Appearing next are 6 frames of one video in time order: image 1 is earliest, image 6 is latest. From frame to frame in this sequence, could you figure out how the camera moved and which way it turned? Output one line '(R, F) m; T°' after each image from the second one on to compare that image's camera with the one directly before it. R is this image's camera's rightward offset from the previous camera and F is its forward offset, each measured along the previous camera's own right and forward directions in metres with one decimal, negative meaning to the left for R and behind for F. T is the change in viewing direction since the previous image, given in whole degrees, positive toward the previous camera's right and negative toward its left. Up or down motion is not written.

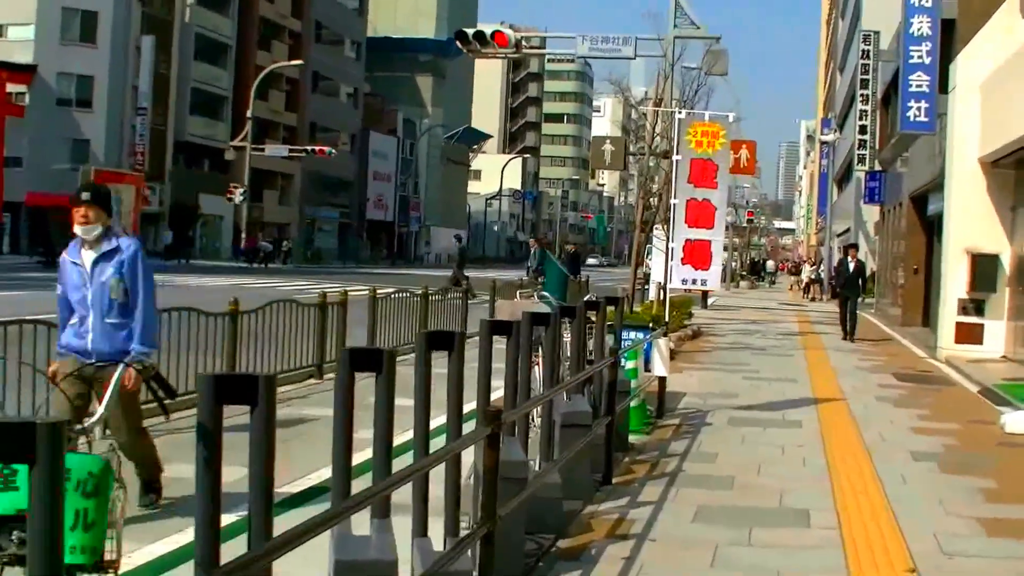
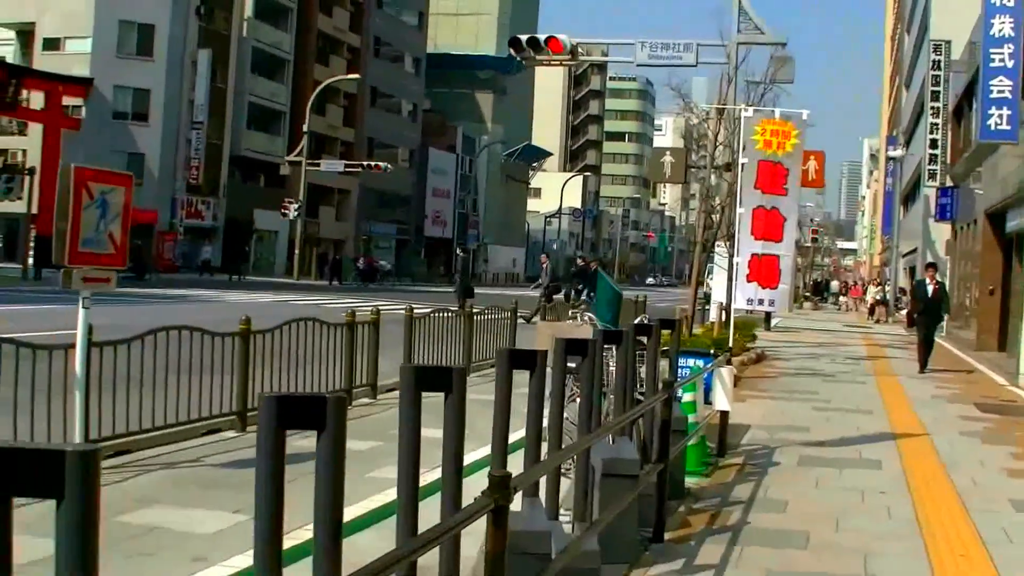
(+0.1, +1.1) m; -2°
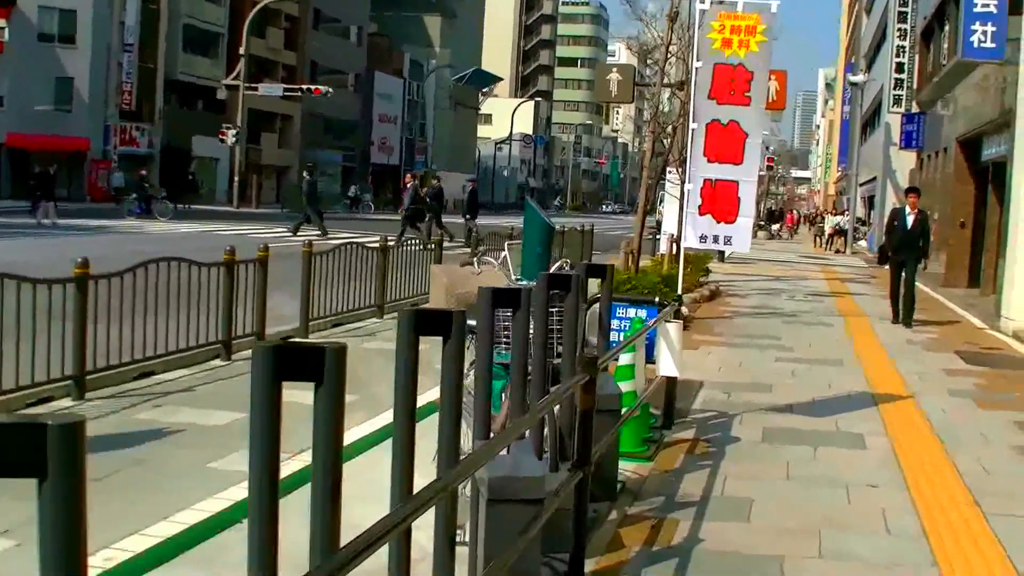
(+0.2, +1.8) m; +2°
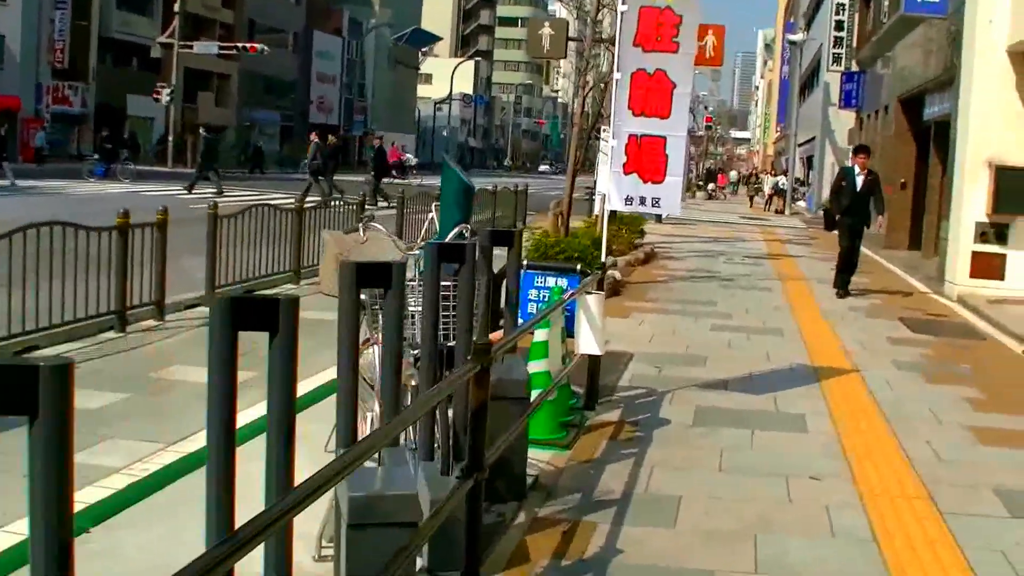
(+0.1, +0.7) m; +2°
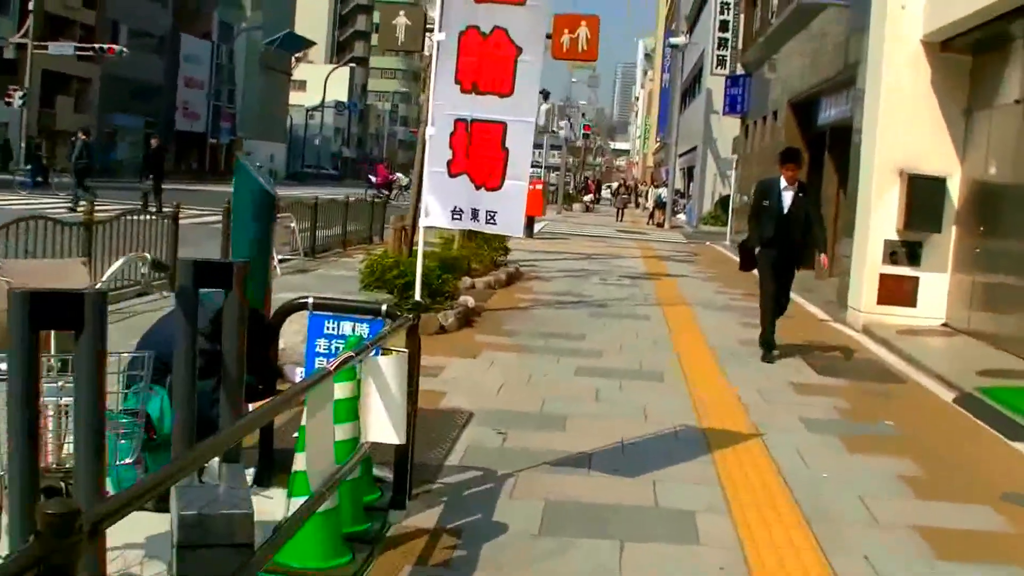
(+0.3, +1.9) m; +4°
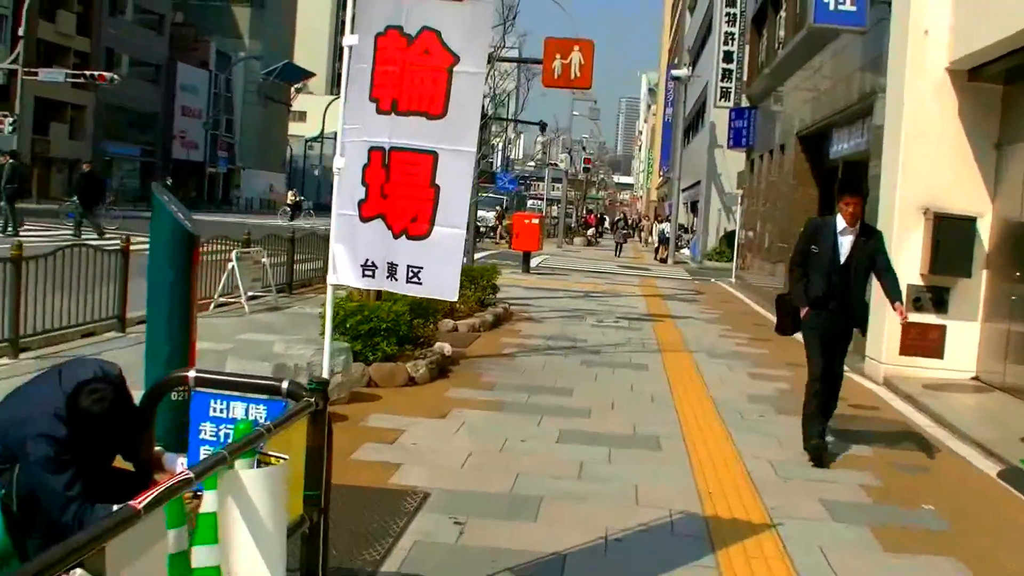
(+0.1, +1.1) m; 0°
